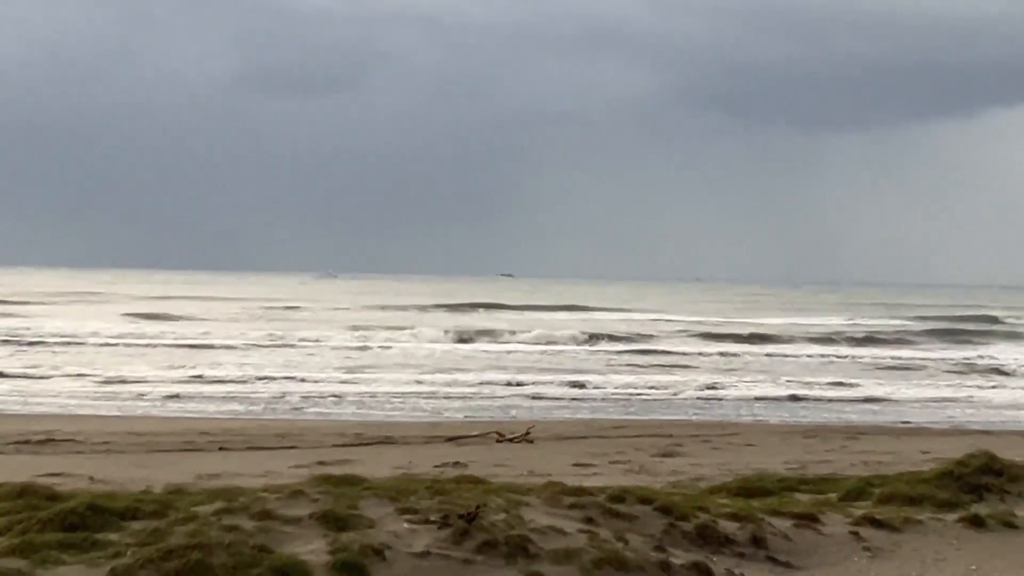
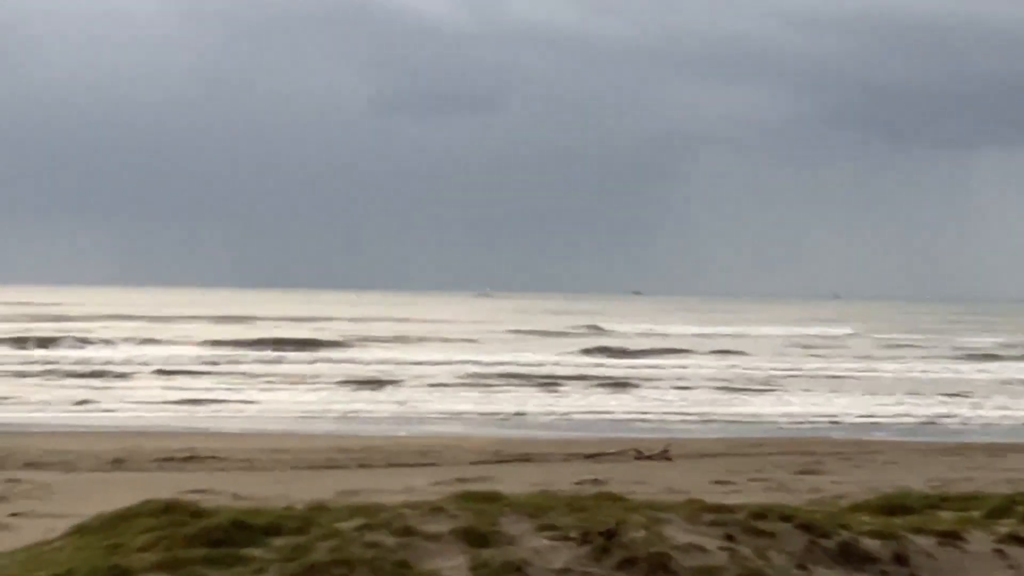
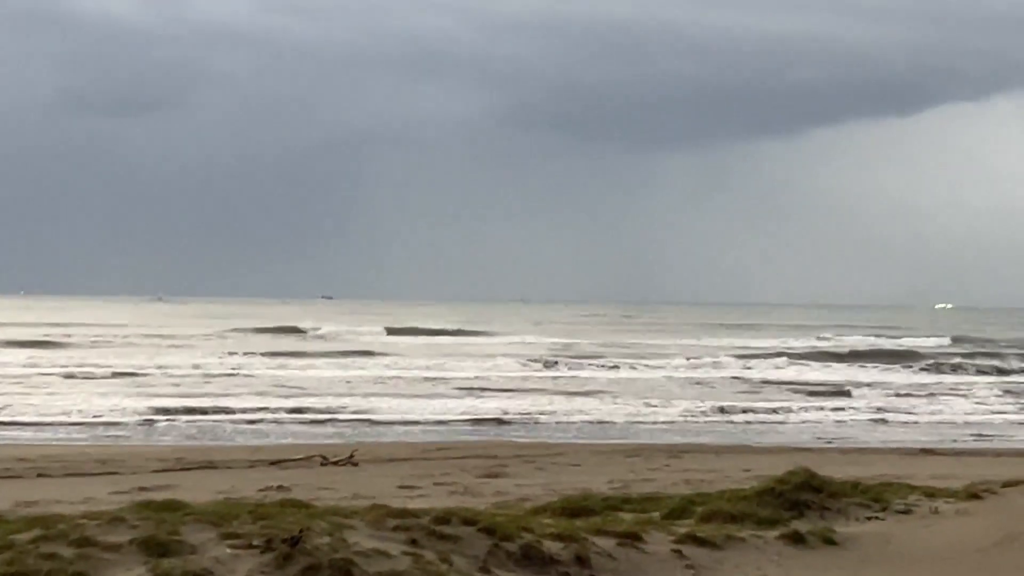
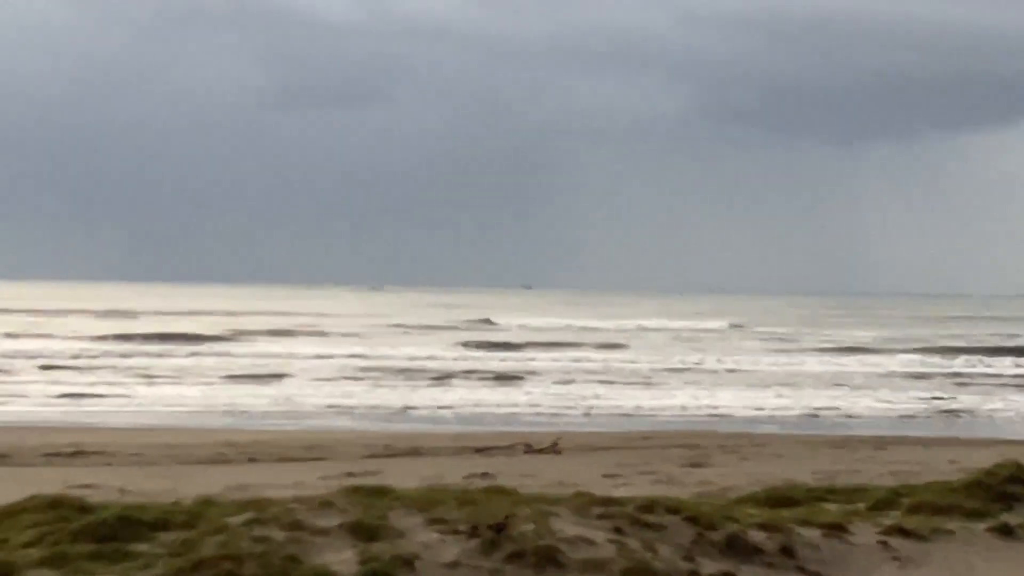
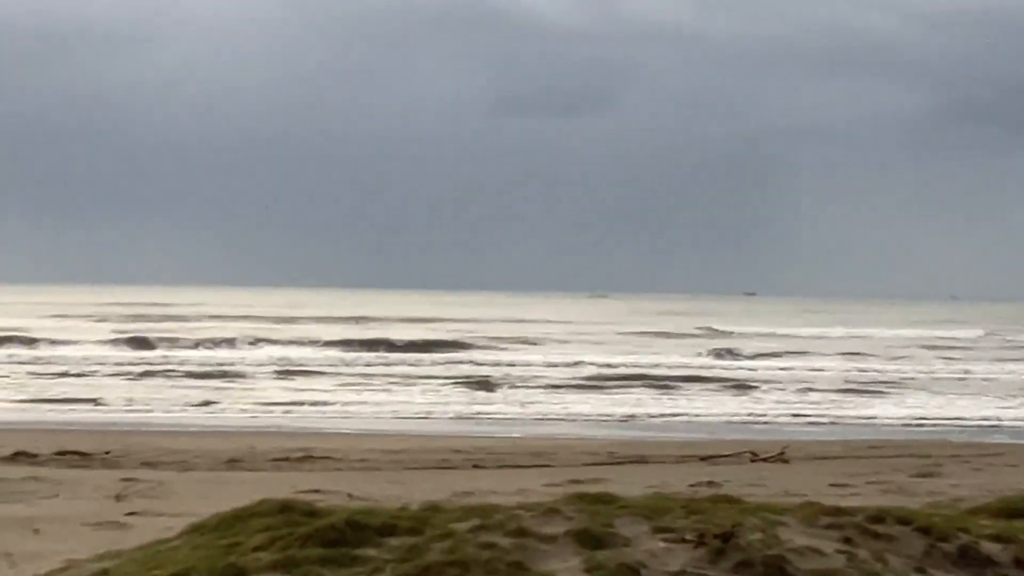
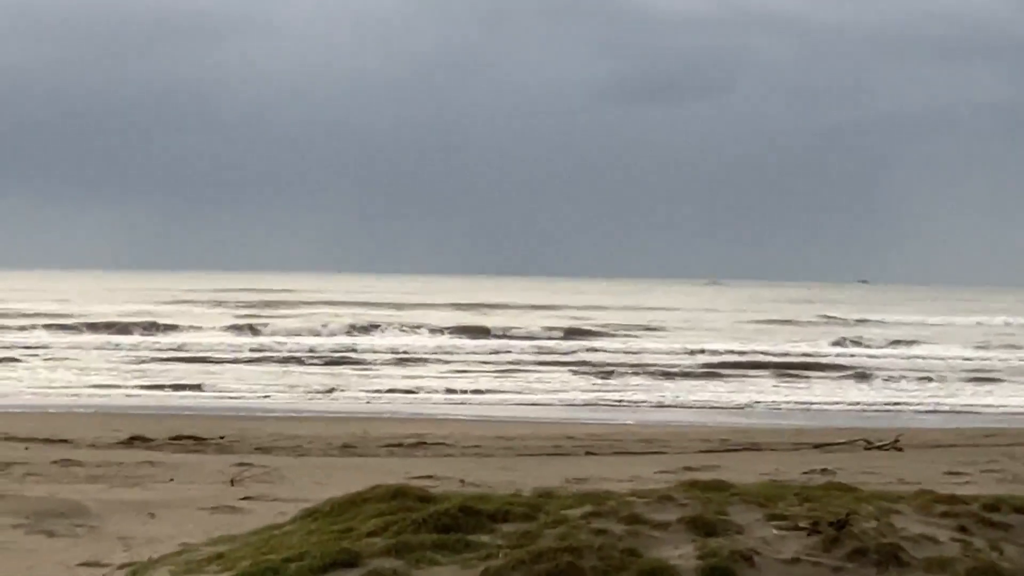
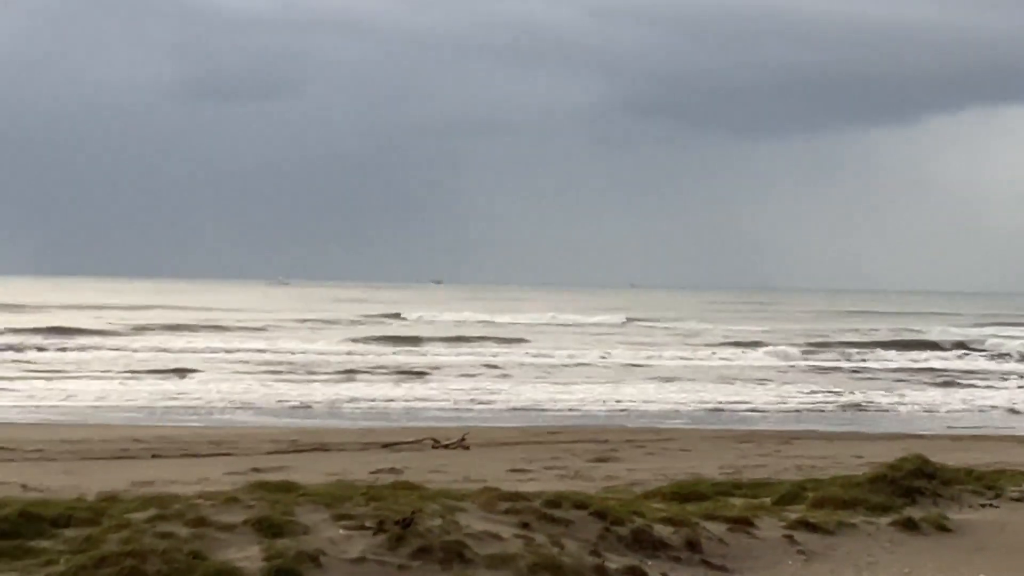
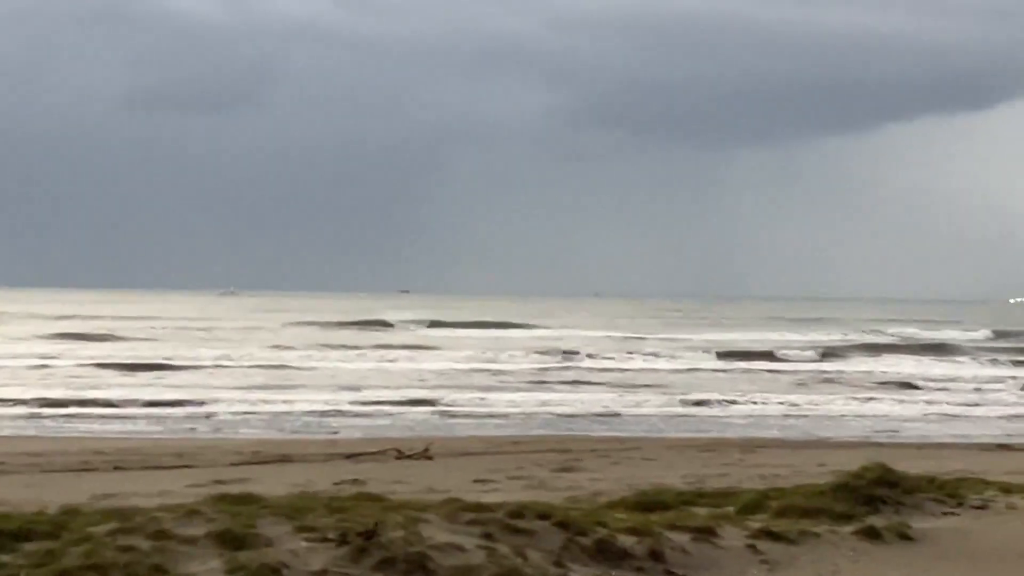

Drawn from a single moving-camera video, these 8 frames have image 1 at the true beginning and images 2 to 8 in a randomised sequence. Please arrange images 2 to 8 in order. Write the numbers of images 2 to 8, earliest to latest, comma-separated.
8, 3, 7, 4, 2, 5, 6
